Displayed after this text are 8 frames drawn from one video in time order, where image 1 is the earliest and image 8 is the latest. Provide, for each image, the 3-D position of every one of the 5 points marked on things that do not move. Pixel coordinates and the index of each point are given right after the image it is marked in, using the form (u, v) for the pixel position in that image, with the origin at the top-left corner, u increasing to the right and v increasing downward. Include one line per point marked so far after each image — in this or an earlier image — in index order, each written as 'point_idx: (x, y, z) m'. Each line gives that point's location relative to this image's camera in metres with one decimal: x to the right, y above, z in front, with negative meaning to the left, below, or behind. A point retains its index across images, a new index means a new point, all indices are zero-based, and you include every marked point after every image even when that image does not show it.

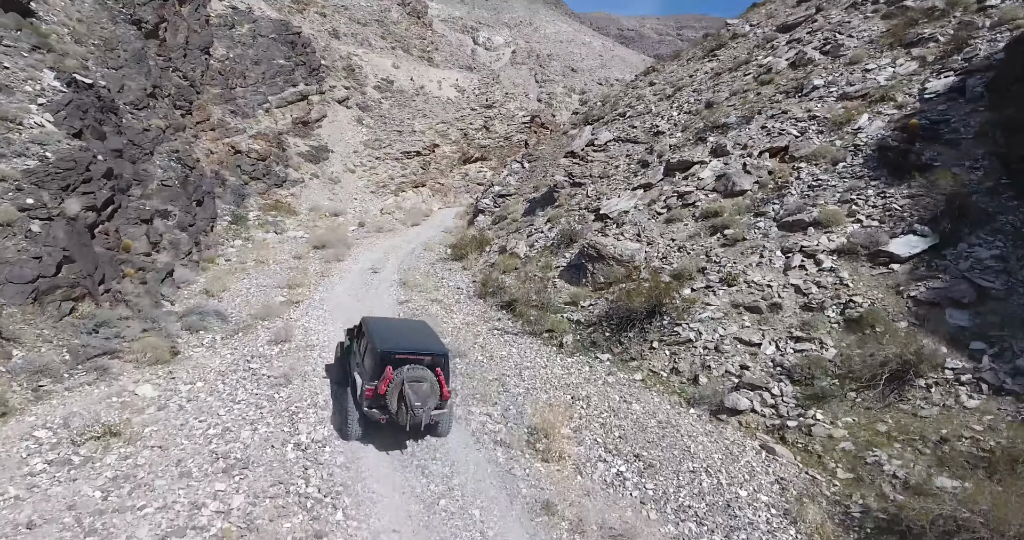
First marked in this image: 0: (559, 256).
0: (+1.3, +0.4, +16.8) m
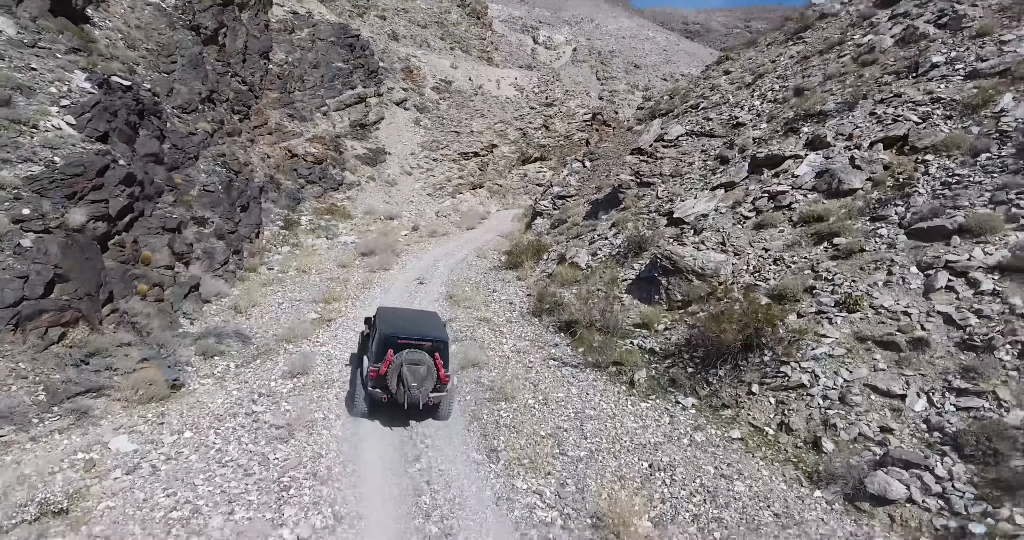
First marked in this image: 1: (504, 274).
0: (+2.8, +0.1, +14.6) m
1: (-0.2, -0.1, +18.8) m
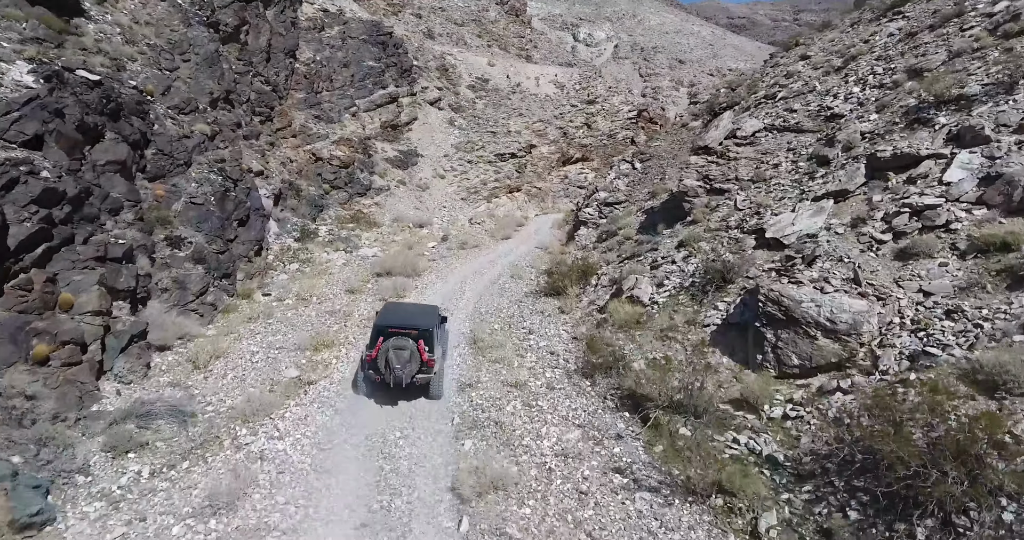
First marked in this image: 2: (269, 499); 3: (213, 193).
0: (+3.5, -0.7, +10.9) m
1: (+0.8, -0.9, +15.3) m
2: (-2.7, -2.5, +6.7) m
3: (-8.9, +2.3, +17.8) m
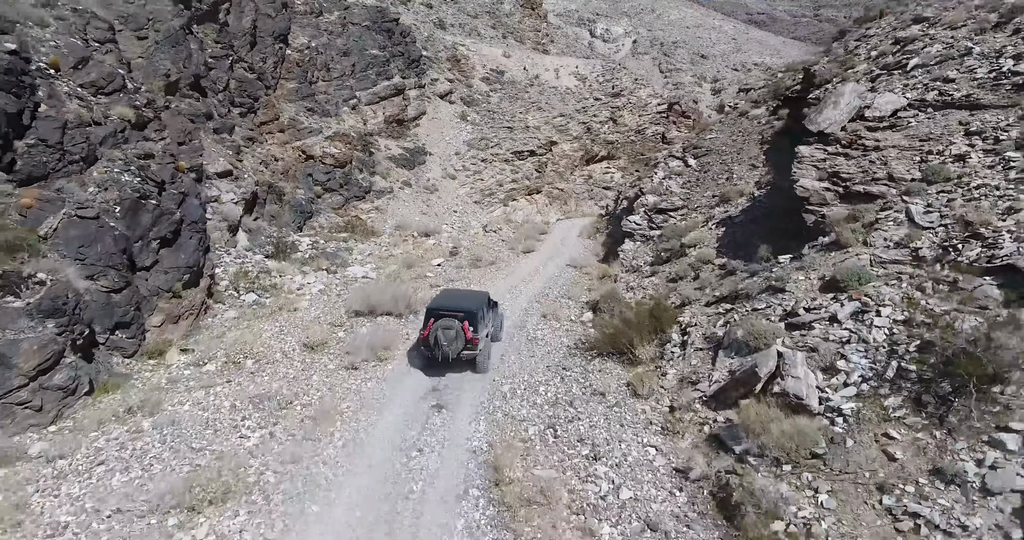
0: (+4.1, -1.5, +5.3) m
1: (+1.5, -1.7, +9.8) m
2: (-2.2, -3.3, +1.2) m
3: (-8.1, +1.4, +12.4) m
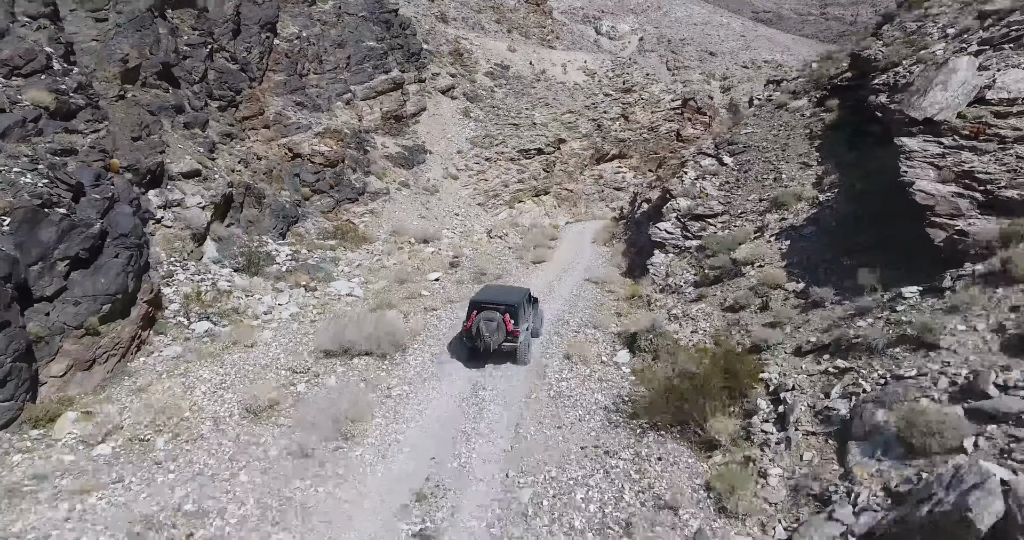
0: (+4.3, -2.0, +2.2) m
1: (+1.7, -2.2, +6.7) m
2: (-2.0, -3.8, -1.9) m
3: (-7.9, +0.9, +9.4) m
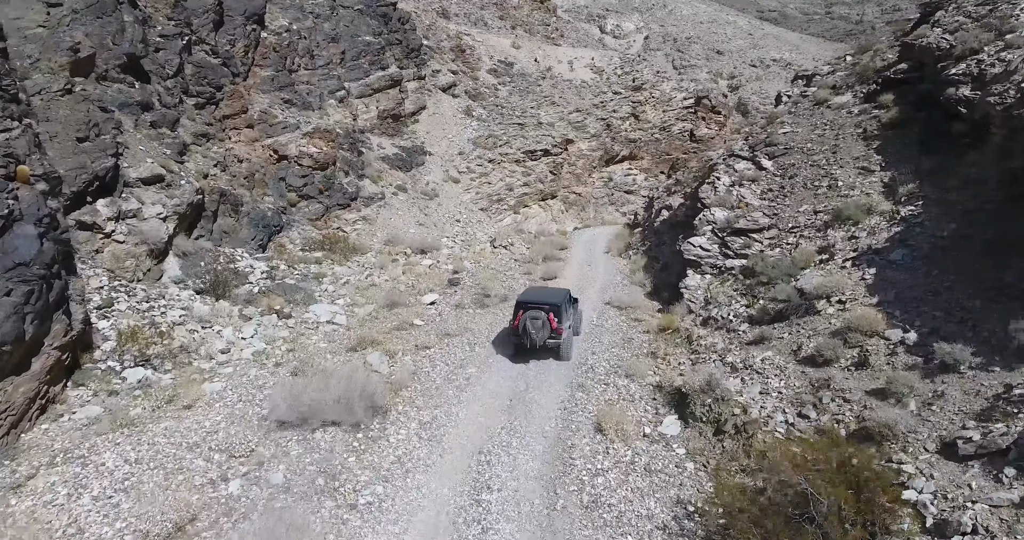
0: (+4.5, -2.6, -0.4) m
1: (+1.9, -2.8, +4.1) m
2: (-1.9, -4.4, -4.5) m
3: (-7.7, +0.3, +6.8) m
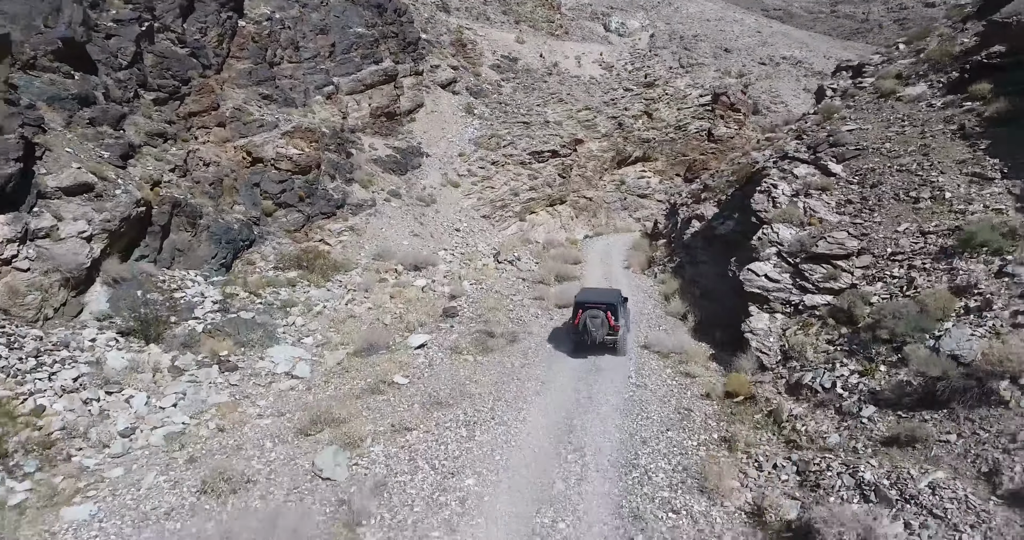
0: (+4.6, -3.3, -3.8) m
1: (+2.0, -3.5, +0.7) m
2: (-1.7, -5.1, -7.9) m
3: (-7.5, -0.4, +3.5) m
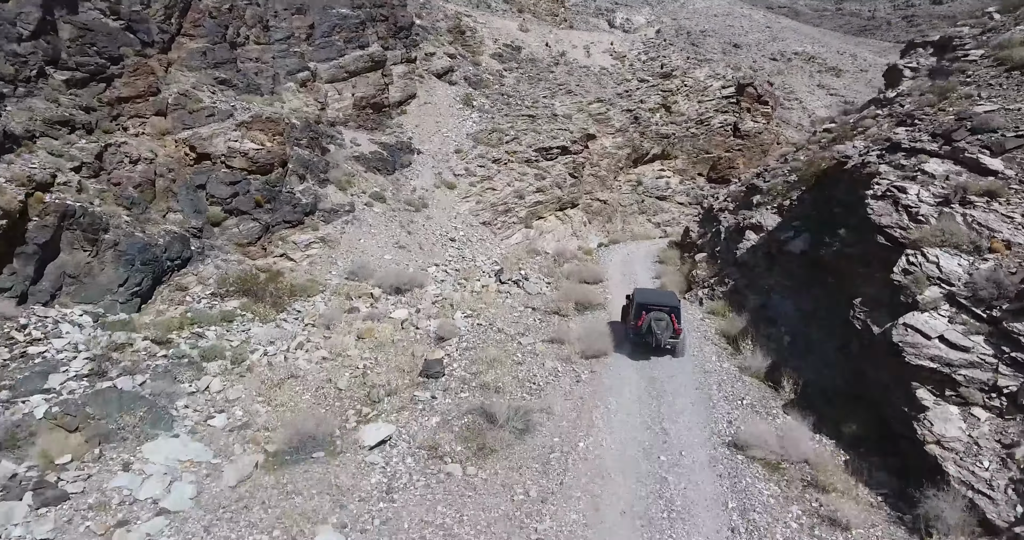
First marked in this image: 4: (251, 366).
0: (+4.7, -4.0, -8.5) m
1: (+2.2, -4.2, -3.9) m
2: (-1.6, -5.8, -12.5) m
3: (-7.4, -1.1, -1.1) m
4: (-4.9, -1.8, +11.3) m
